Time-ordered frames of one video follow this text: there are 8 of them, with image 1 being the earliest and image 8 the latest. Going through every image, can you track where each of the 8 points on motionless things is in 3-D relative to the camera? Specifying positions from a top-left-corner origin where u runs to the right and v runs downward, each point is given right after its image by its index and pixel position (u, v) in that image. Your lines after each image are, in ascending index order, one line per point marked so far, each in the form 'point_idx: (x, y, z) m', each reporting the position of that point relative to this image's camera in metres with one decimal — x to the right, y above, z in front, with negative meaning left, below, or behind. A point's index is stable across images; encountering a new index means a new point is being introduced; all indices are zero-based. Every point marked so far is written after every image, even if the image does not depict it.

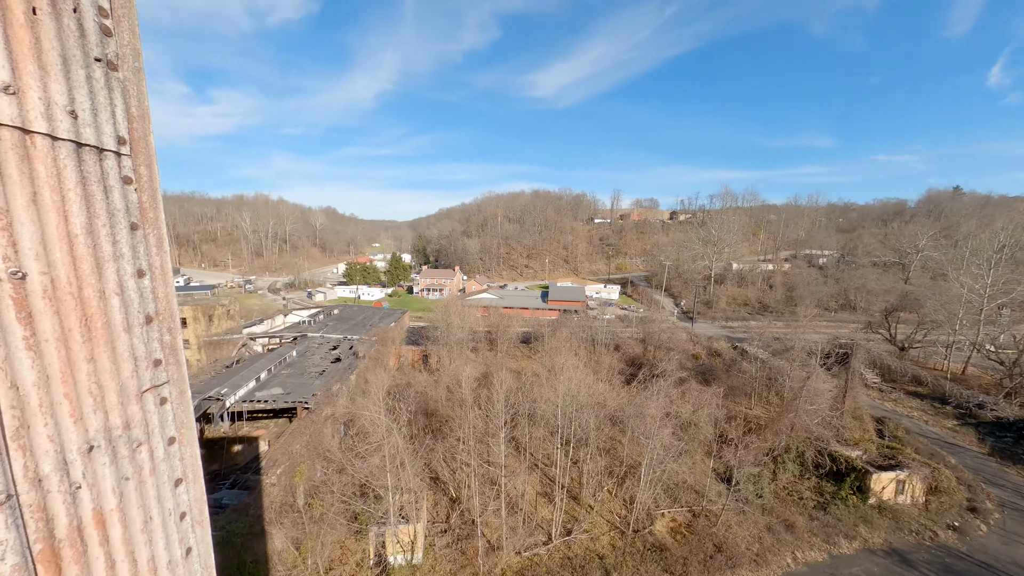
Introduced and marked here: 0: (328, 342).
0: (-9.9, -2.8, +19.1) m
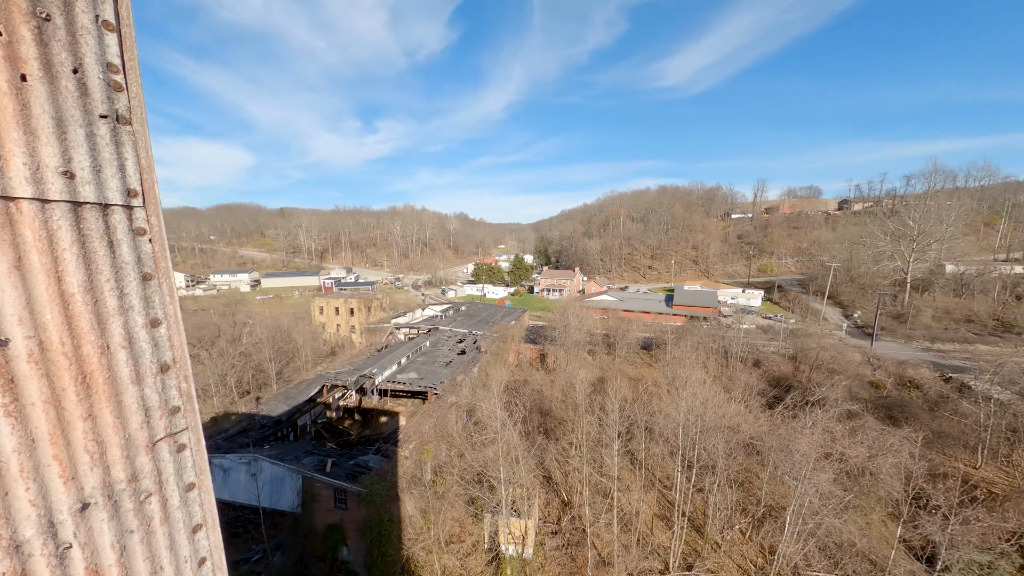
0: (-3.4, -2.8, +21.1) m
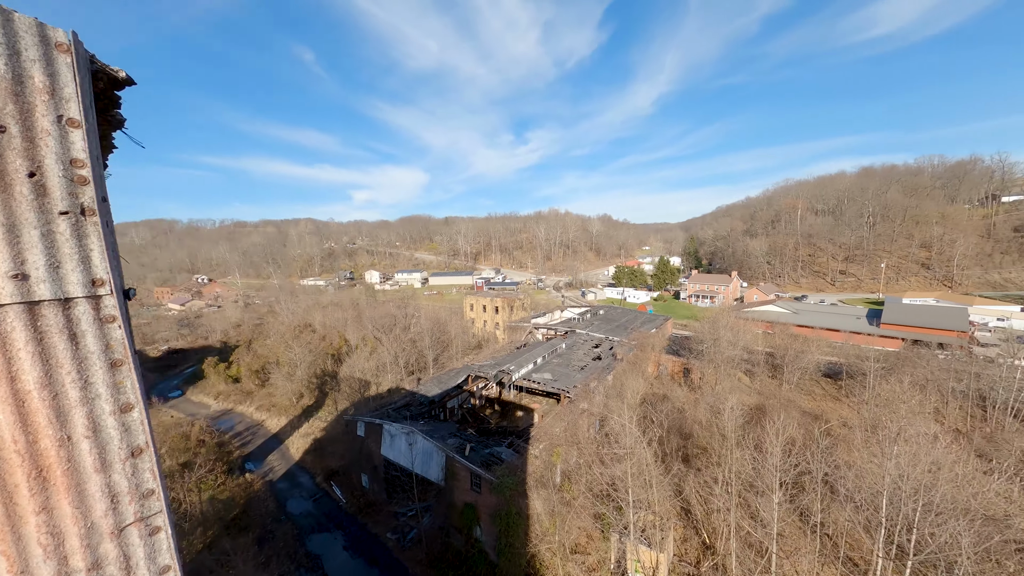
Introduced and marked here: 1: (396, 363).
0: (+4.4, -2.9, +20.7) m
1: (-6.3, -4.1, +19.8) m
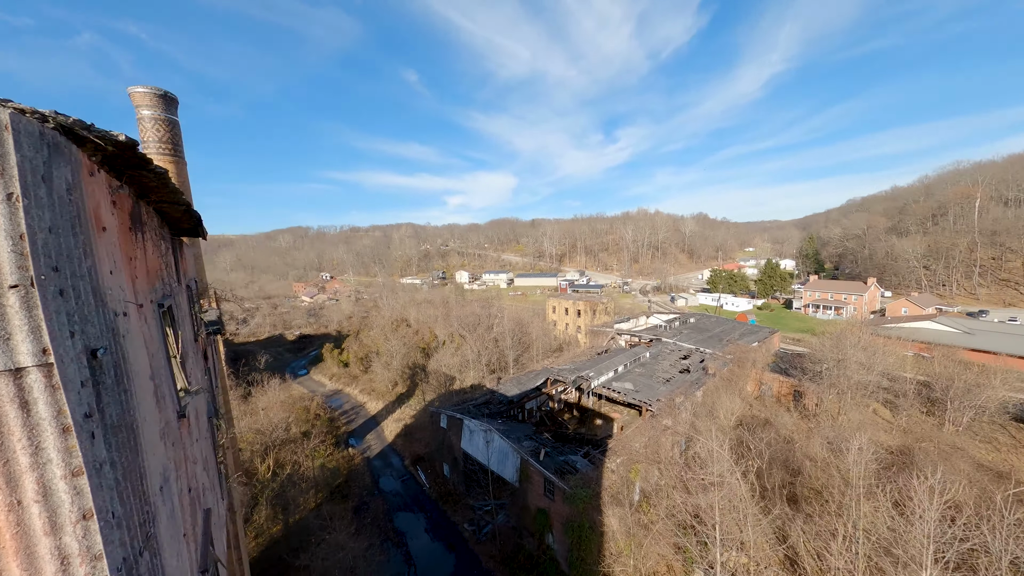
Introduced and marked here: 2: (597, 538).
0: (+8.7, -3.2, +18.9) m
1: (-1.9, -4.1, +20.5) m
2: (+2.3, -7.1, +10.2) m
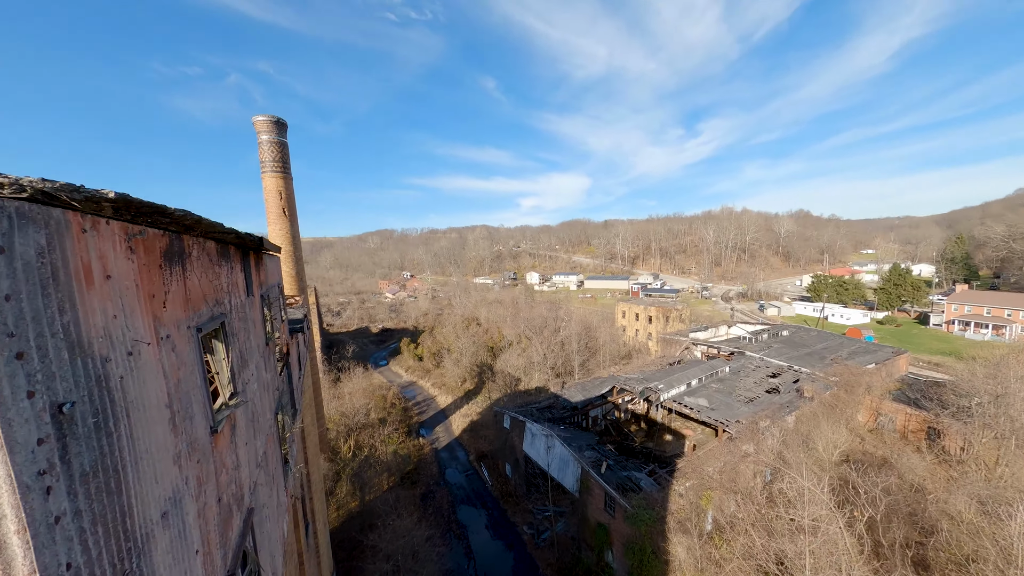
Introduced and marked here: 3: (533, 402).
0: (+11.8, -3.5, +16.6) m
1: (+1.7, -4.2, +20.3) m
2: (+3.7, -7.2, +9.3) m
3: (+1.0, -5.5, +17.5) m
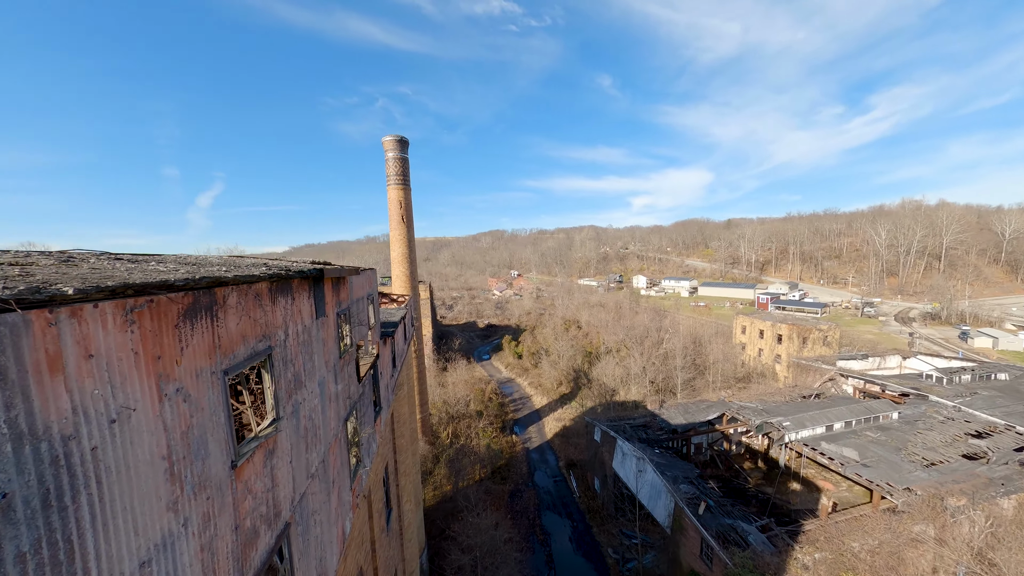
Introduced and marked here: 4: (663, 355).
0: (+15.2, -4.2, +12.0) m
1: (+6.6, -4.5, +18.5) m
2: (+5.2, -7.5, +7.5) m
3: (+5.1, -5.7, +16.1) m
4: (+8.1, -3.6, +19.6) m
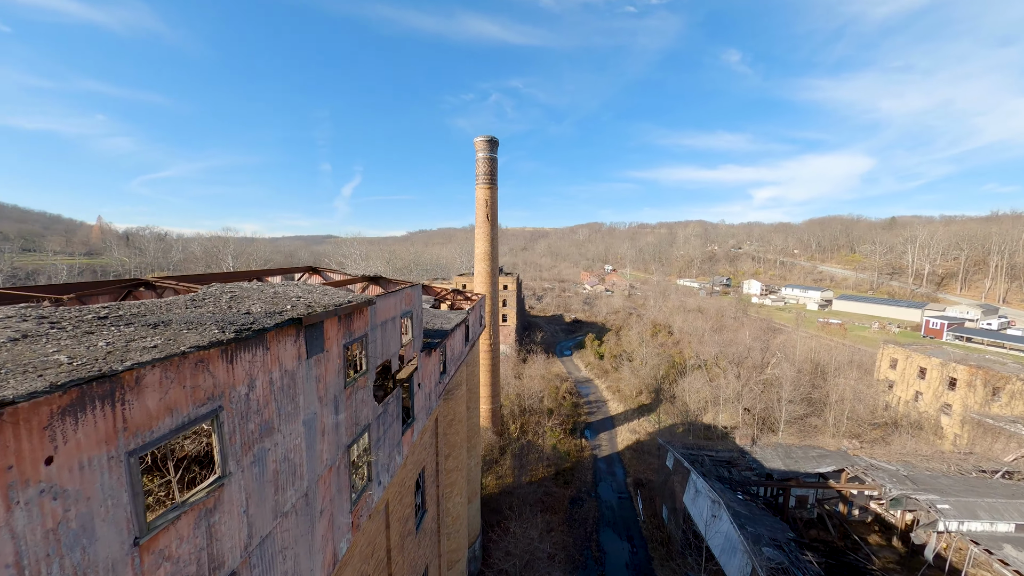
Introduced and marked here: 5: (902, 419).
0: (+16.1, -5.3, +6.9) m
1: (+9.5, -4.8, +15.5) m
2: (+5.0, -7.8, +5.3) m
3: (+7.3, -5.9, +13.6) m
4: (+11.3, -4.0, +16.1) m
5: (+15.5, -5.2, +14.4) m
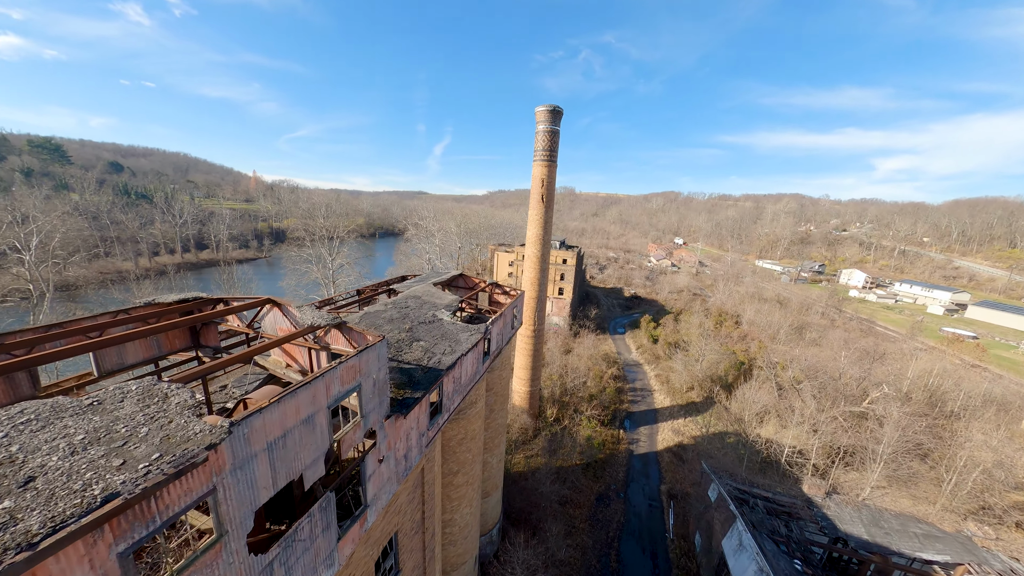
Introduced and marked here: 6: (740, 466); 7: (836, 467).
0: (+15.2, -6.7, +3.1) m
1: (+10.2, -4.9, +12.5) m
2: (+3.9, -8.4, +3.5) m
3: (+7.7, -6.0, +11.1) m
4: (+12.1, -4.2, +12.7) m
5: (+15.9, -5.9, +10.4) m
6: (+8.1, -6.0, +13.0) m
7: (+10.3, -5.4, +11.5) m
